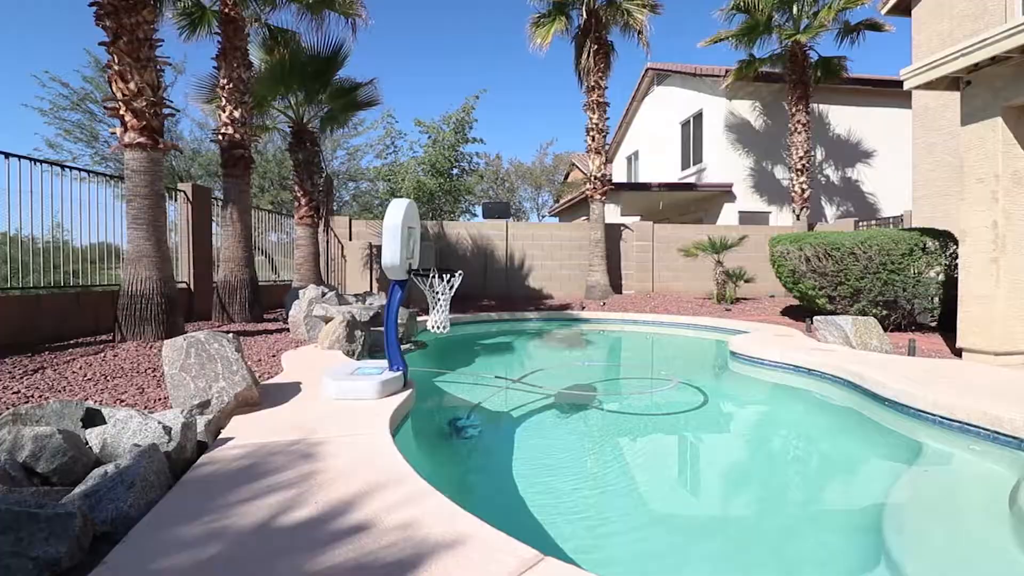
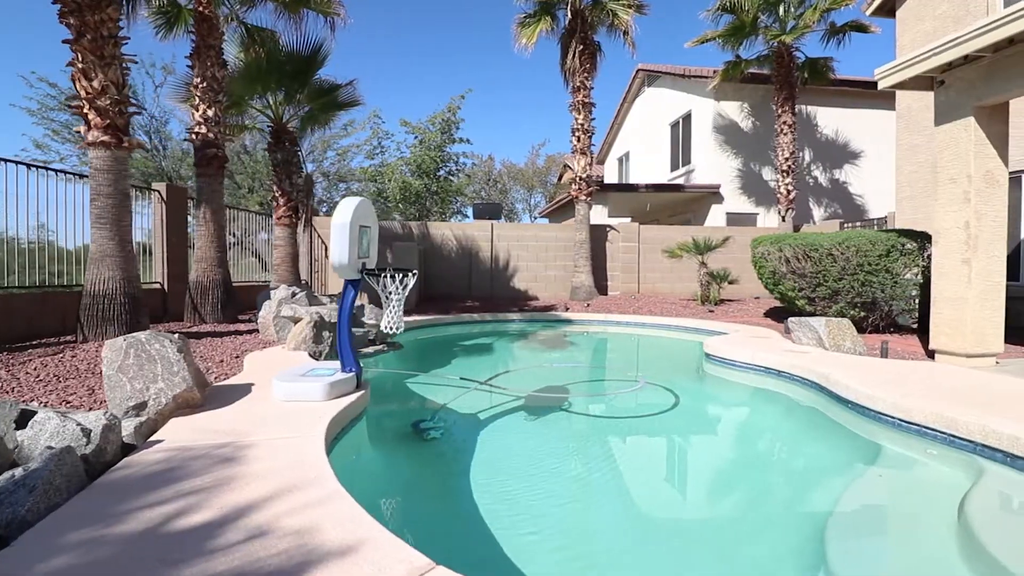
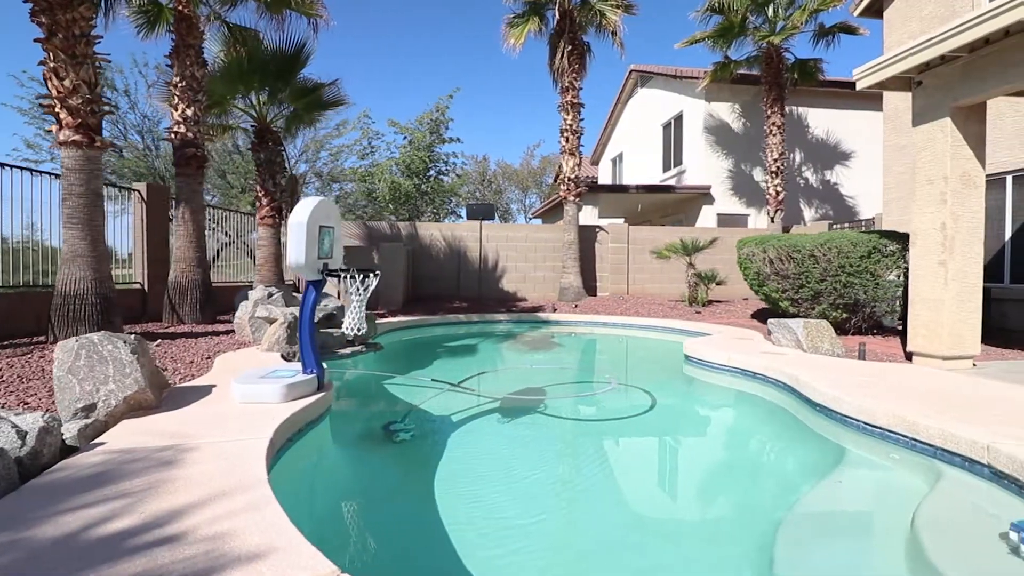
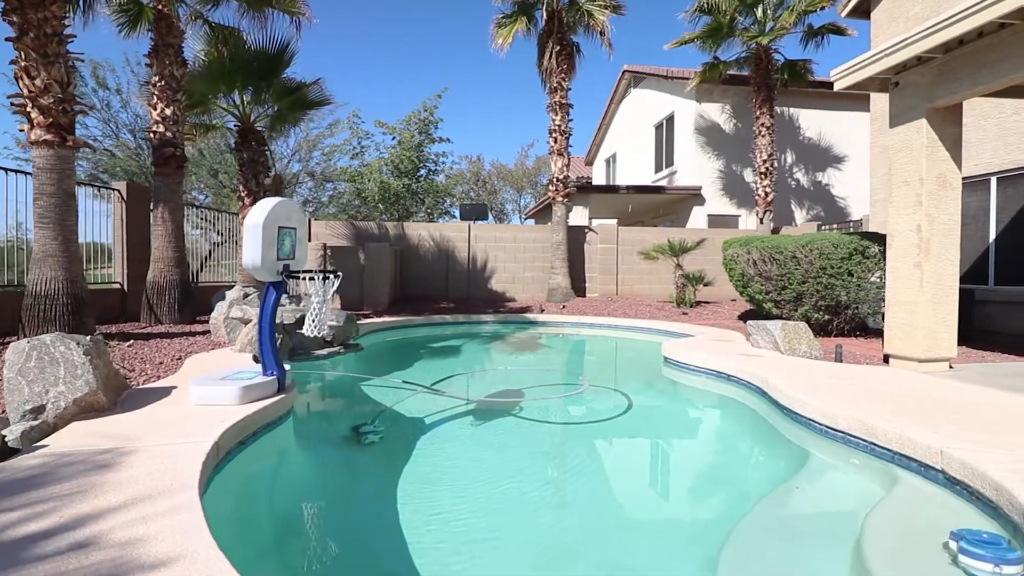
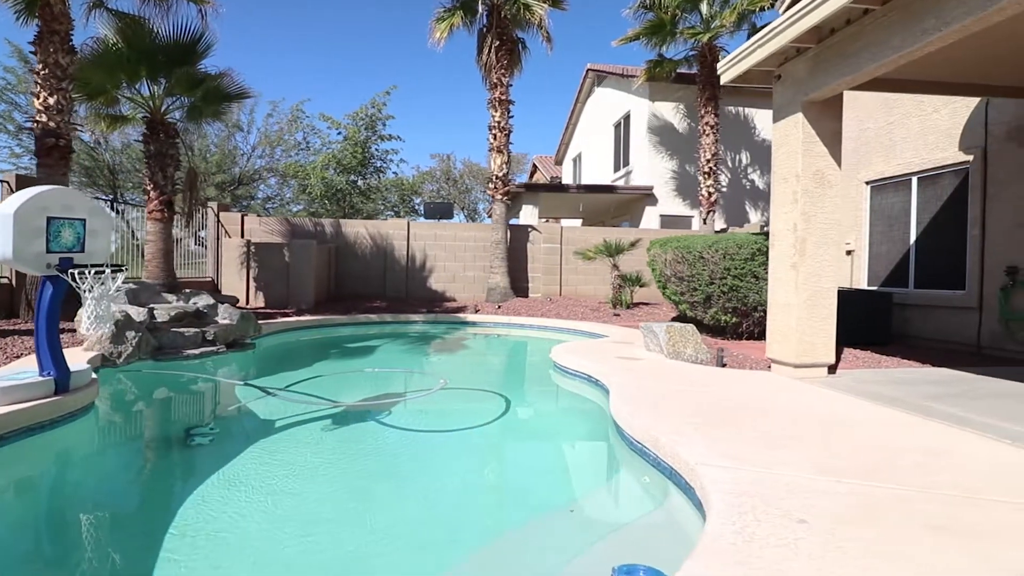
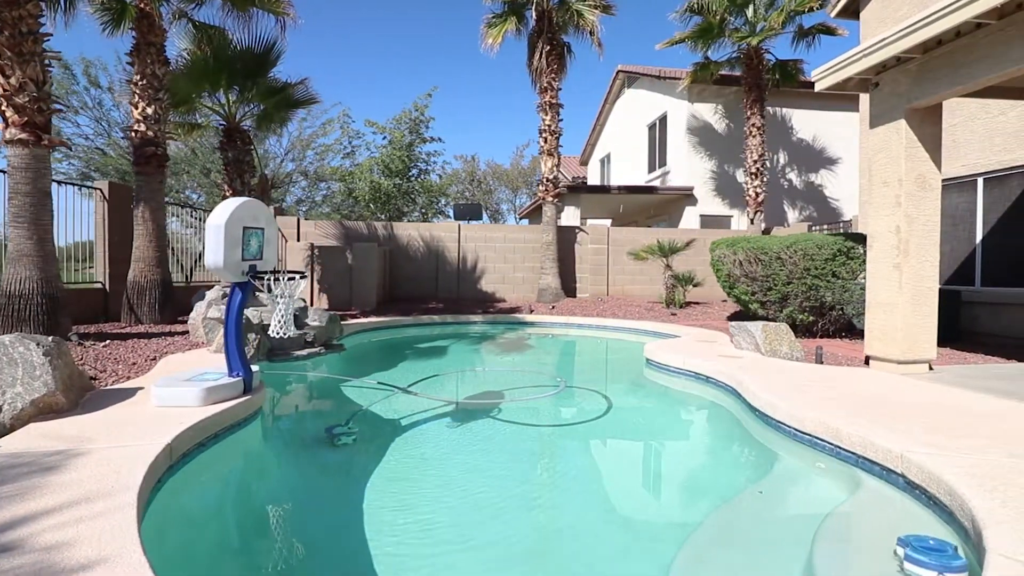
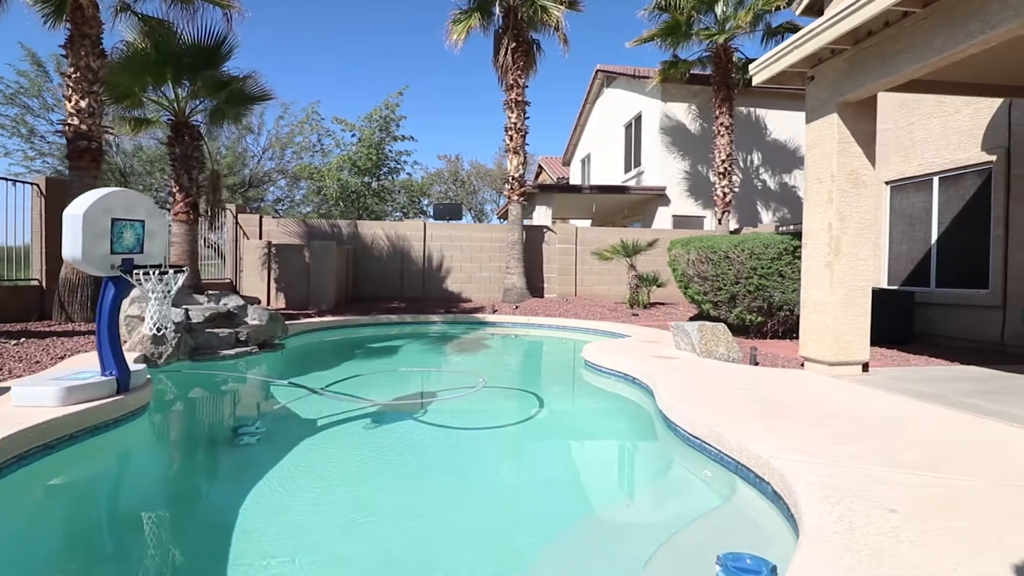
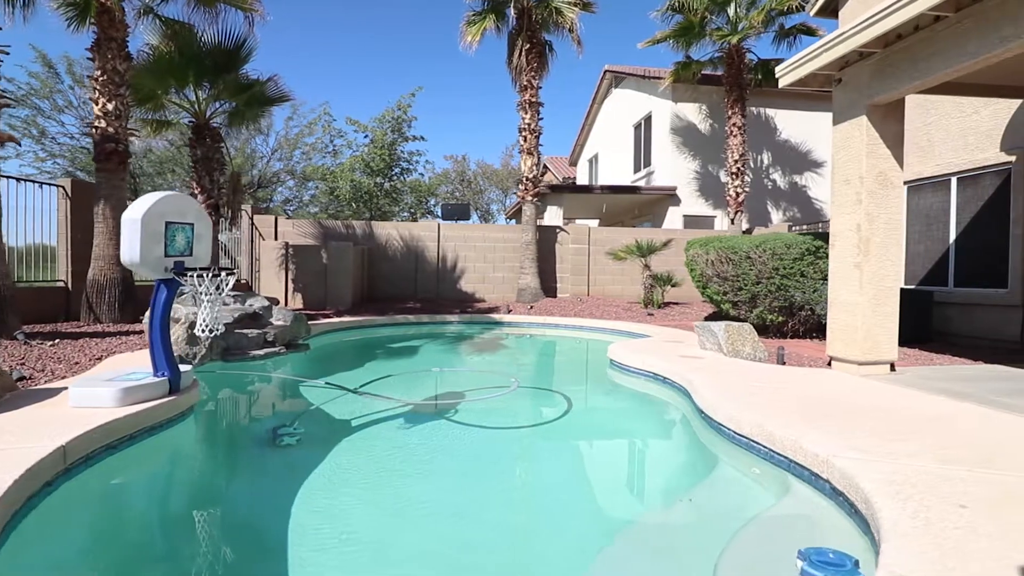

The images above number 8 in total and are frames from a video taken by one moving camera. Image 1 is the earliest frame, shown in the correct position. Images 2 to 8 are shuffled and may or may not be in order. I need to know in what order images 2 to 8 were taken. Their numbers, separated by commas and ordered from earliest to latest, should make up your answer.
2, 3, 4, 6, 8, 7, 5
